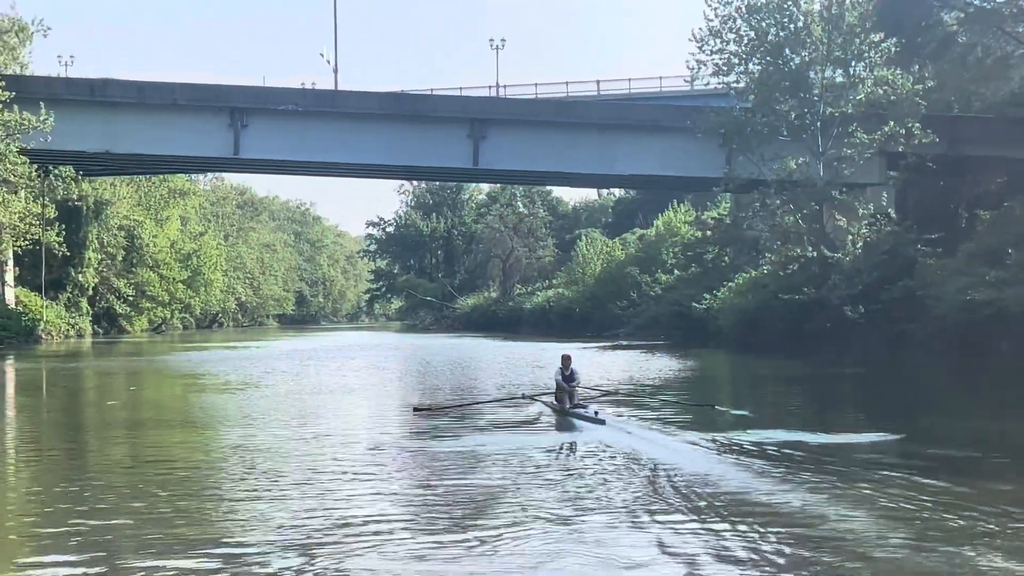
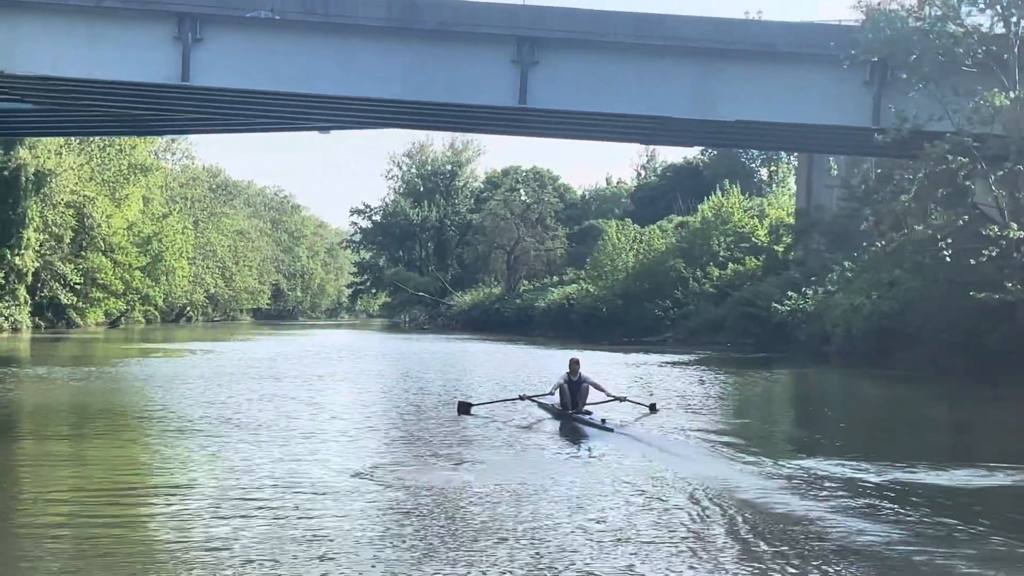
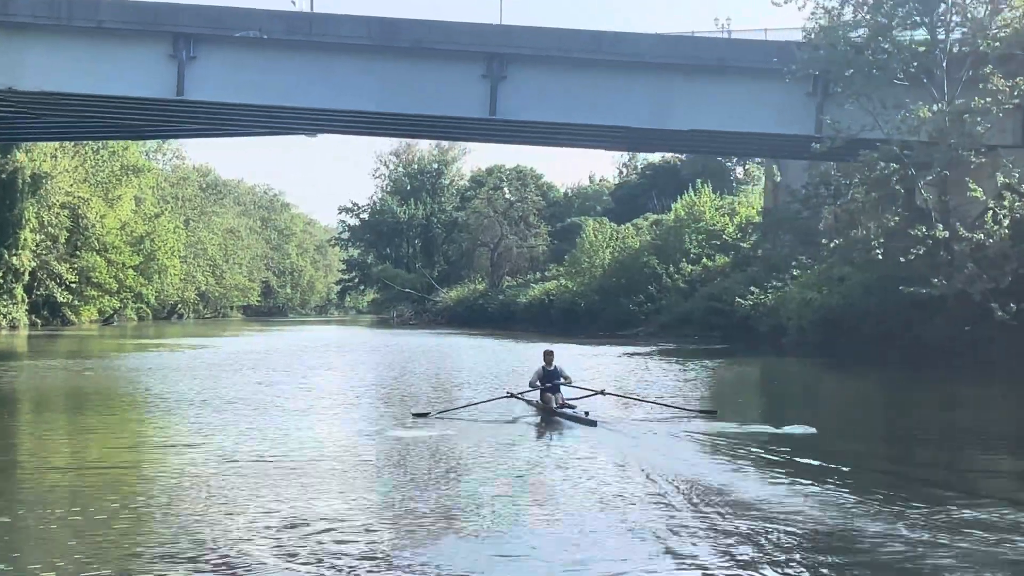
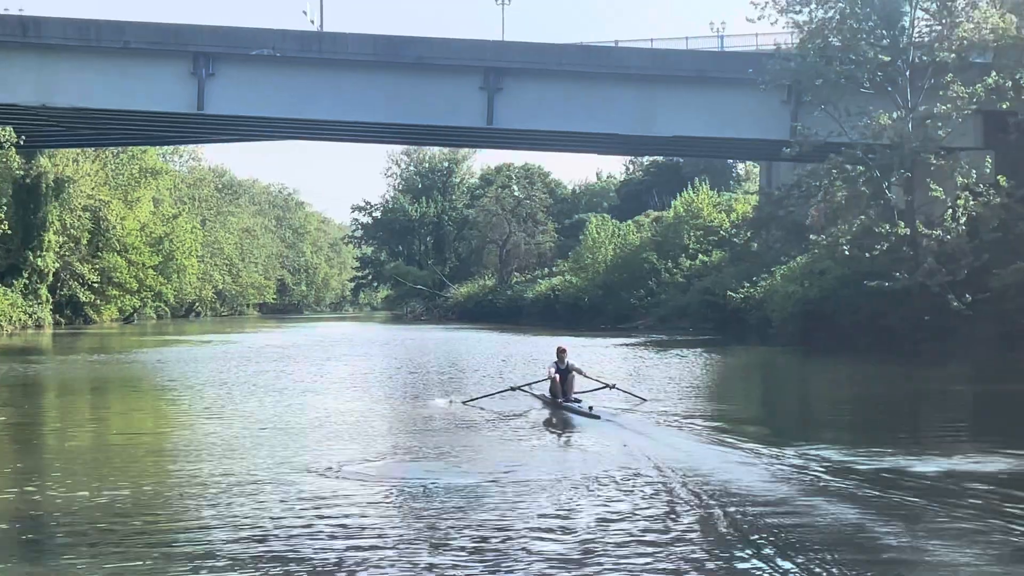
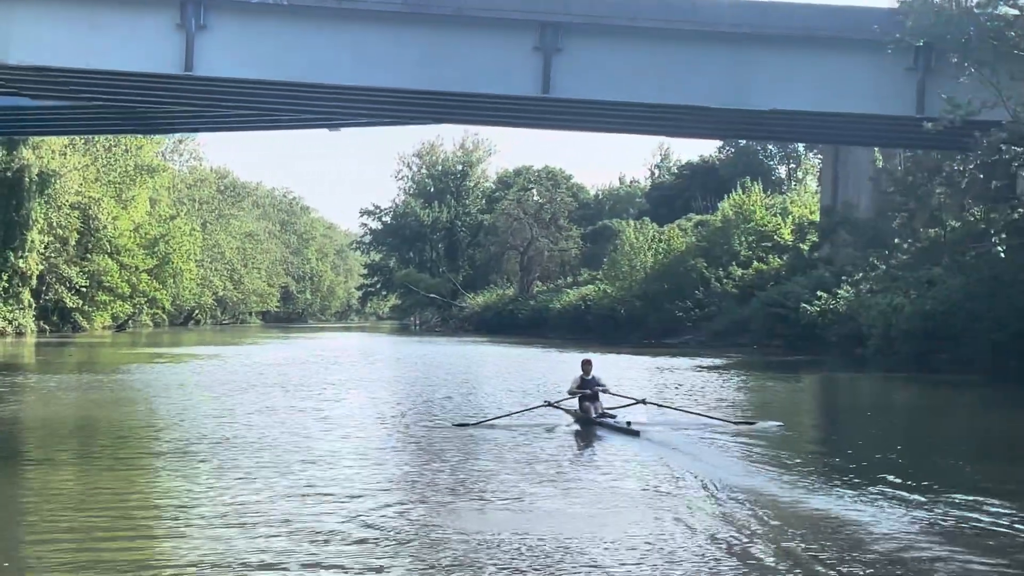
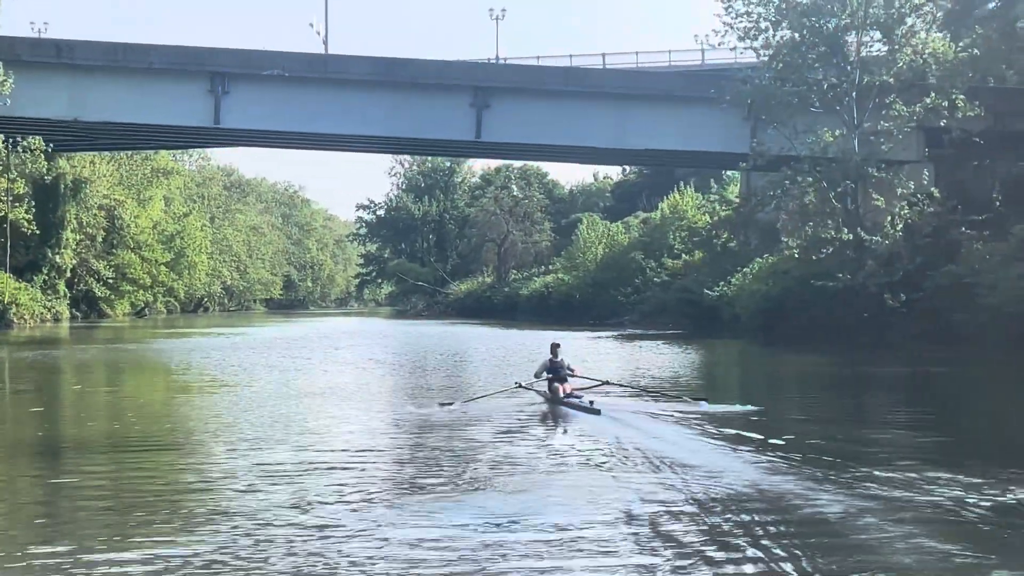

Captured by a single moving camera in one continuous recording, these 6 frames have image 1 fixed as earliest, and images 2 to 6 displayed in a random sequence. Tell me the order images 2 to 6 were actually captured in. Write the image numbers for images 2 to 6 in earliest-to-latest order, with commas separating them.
6, 4, 3, 2, 5
